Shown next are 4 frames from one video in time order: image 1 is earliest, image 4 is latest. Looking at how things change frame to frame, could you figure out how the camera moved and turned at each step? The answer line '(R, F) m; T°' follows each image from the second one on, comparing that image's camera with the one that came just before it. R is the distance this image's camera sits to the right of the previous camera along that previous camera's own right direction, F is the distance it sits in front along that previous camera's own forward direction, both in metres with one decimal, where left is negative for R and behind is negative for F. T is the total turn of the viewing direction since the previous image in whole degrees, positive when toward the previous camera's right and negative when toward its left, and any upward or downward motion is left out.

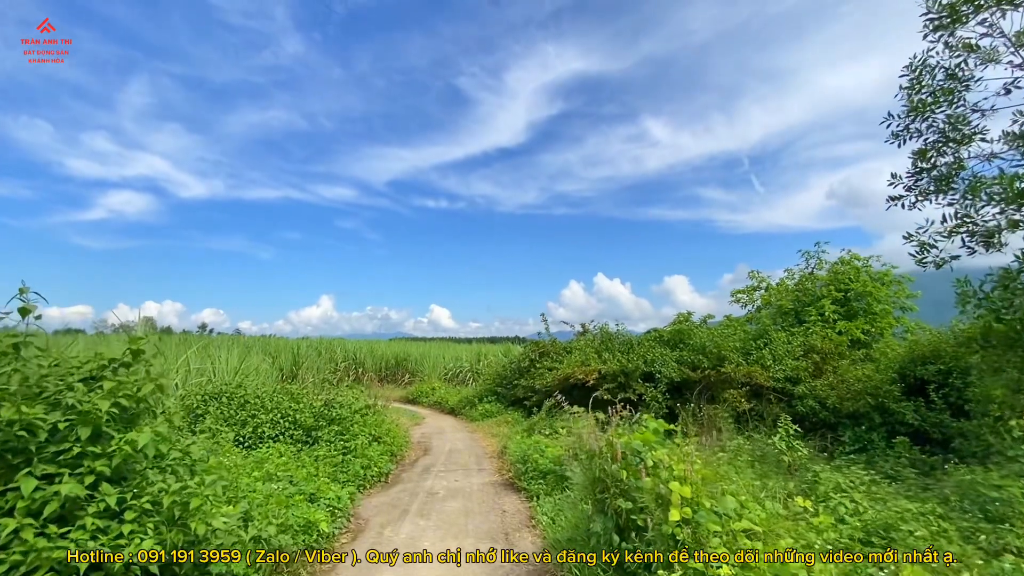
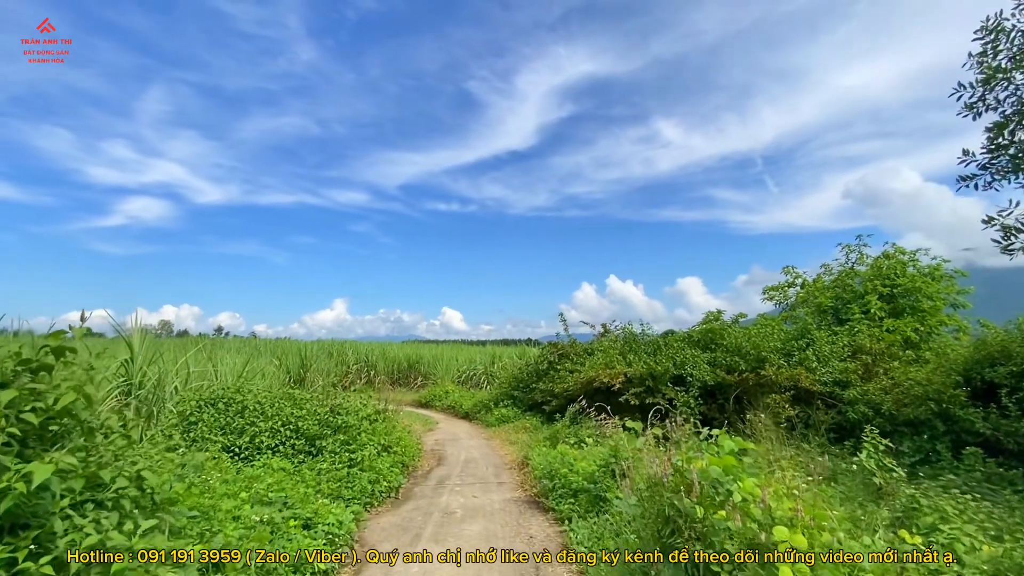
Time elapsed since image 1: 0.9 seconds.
(-0.2, +0.8) m; -1°
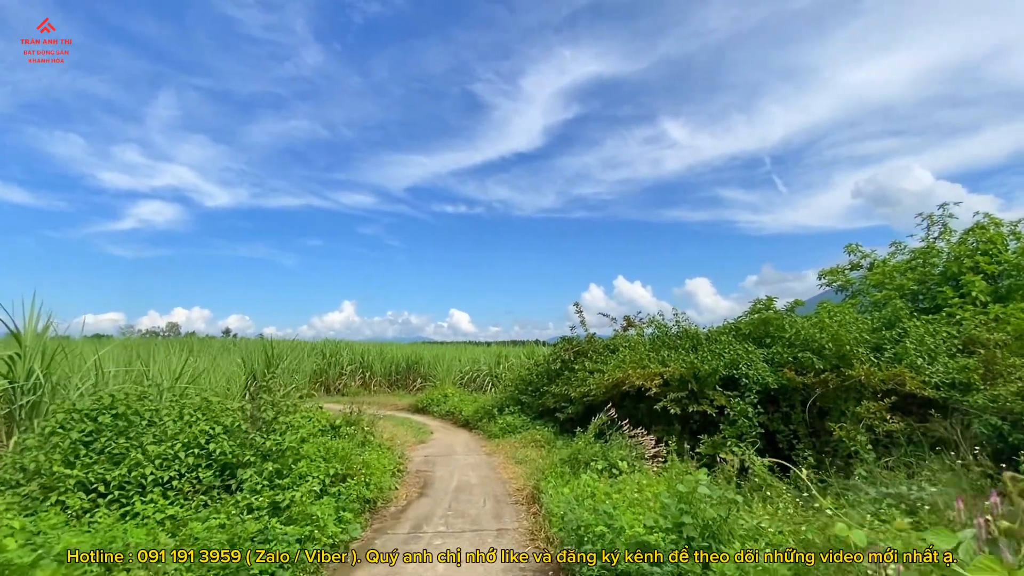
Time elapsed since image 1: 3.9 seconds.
(0.0, +2.3) m; -1°
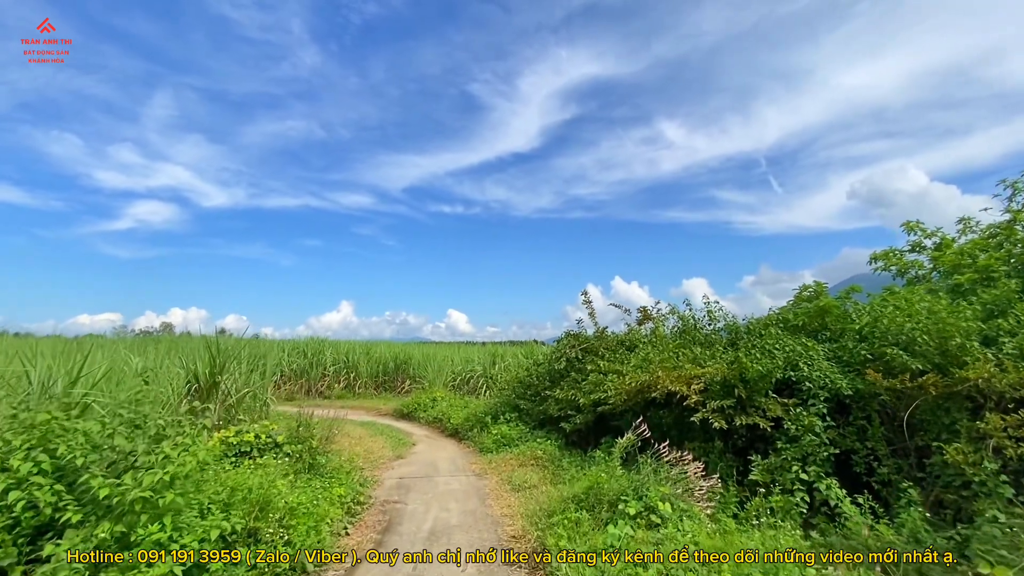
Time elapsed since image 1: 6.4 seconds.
(0.0, +2.0) m; 0°
